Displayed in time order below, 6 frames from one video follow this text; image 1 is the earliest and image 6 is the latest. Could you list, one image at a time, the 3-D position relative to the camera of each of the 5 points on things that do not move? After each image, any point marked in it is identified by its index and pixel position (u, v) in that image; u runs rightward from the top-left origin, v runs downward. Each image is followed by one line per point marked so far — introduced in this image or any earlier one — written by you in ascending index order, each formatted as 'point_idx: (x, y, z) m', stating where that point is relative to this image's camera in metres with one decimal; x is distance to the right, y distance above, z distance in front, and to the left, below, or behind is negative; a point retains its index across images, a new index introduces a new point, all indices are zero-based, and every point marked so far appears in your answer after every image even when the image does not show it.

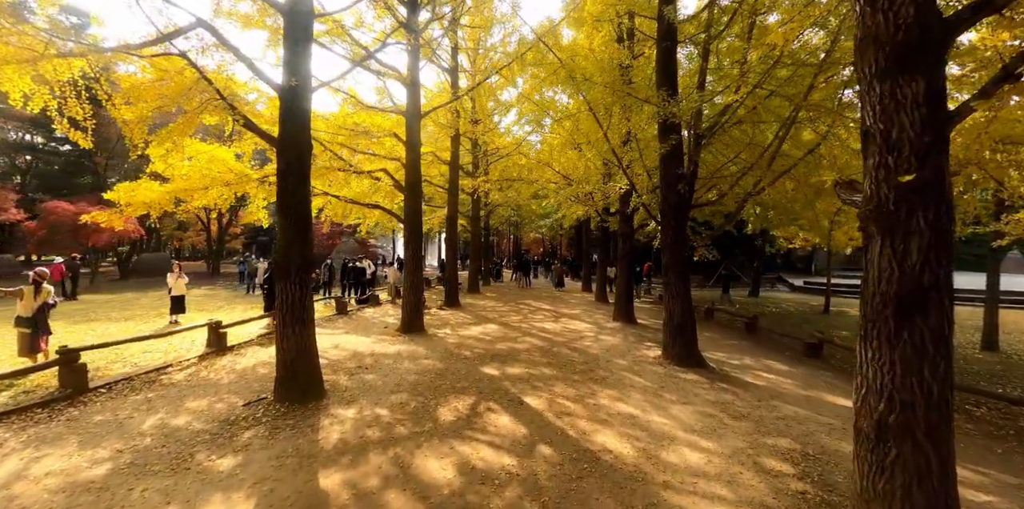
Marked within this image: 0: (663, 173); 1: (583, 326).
0: (+2.4, +1.3, +6.4) m
1: (+1.6, -1.7, +9.3) m
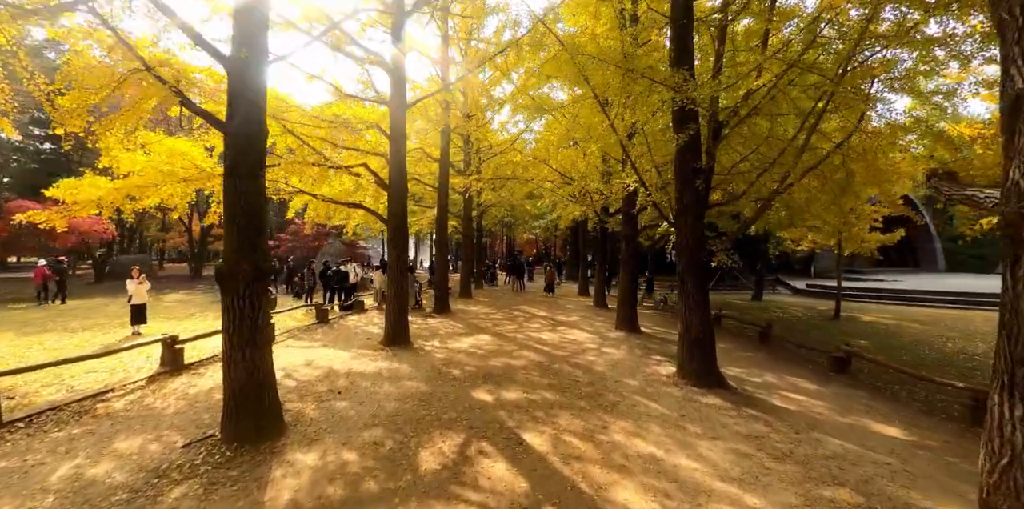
0: (+2.4, +1.2, +5.6) m
1: (+1.5, -1.8, +8.5) m
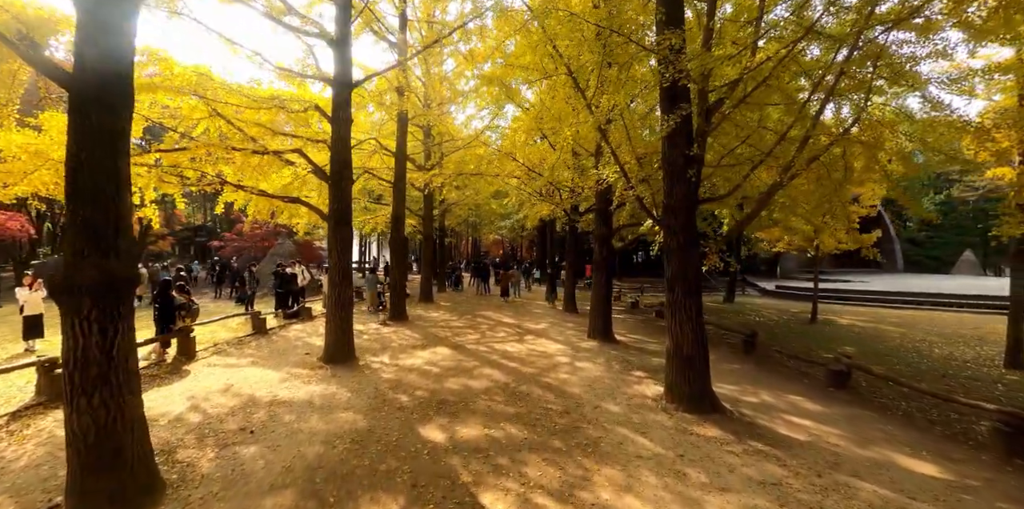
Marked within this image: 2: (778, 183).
0: (+1.9, +1.2, +4.8) m
1: (+0.8, -1.8, +7.6) m
2: (+3.5, +1.1, +5.1) m
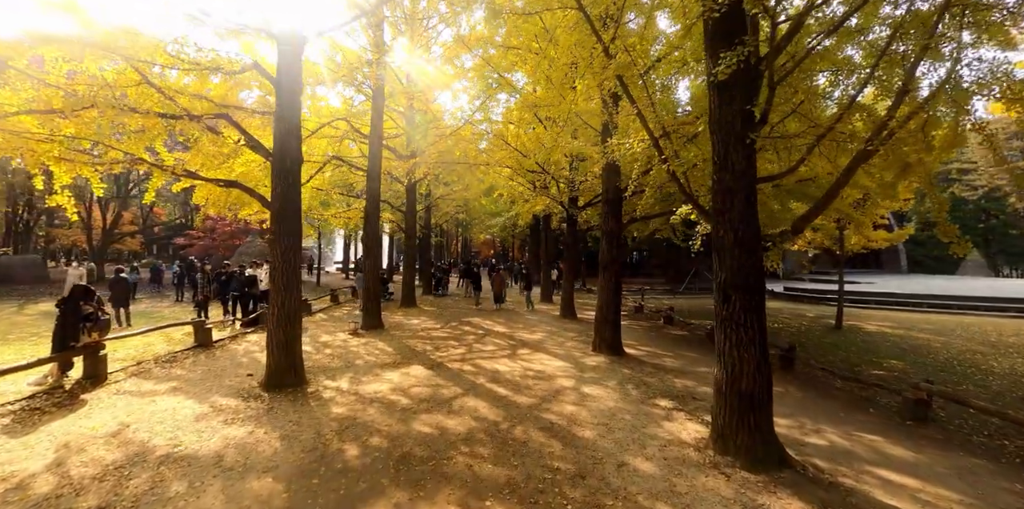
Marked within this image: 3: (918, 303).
0: (+1.8, +1.2, +3.5) m
1: (+0.7, -1.8, +6.3) m
2: (+3.4, +1.1, +3.8) m
3: (+15.5, -1.8, +15.3) m
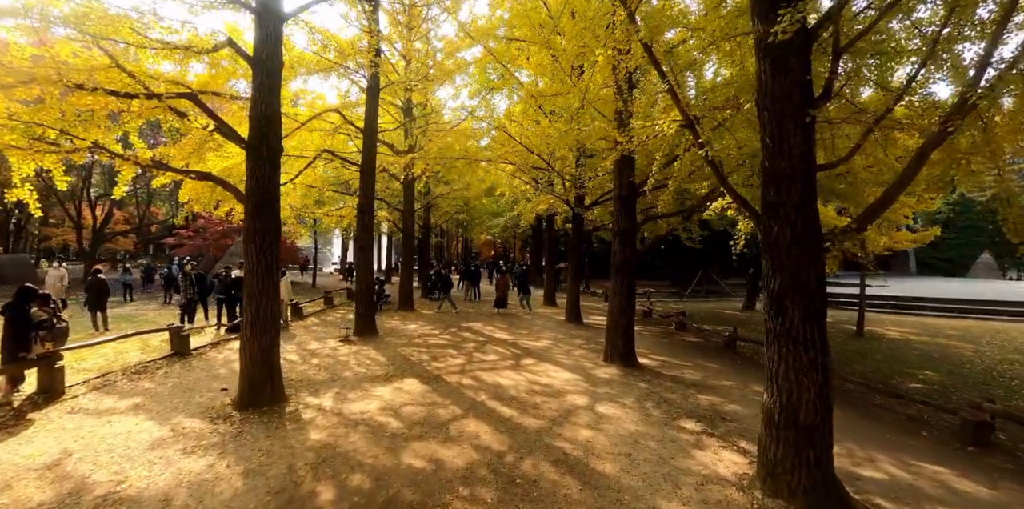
0: (+1.9, +1.2, +2.9) m
1: (+0.7, -1.8, +5.7) m
2: (+3.5, +1.1, +3.2) m
3: (+15.6, -1.9, +14.7) m
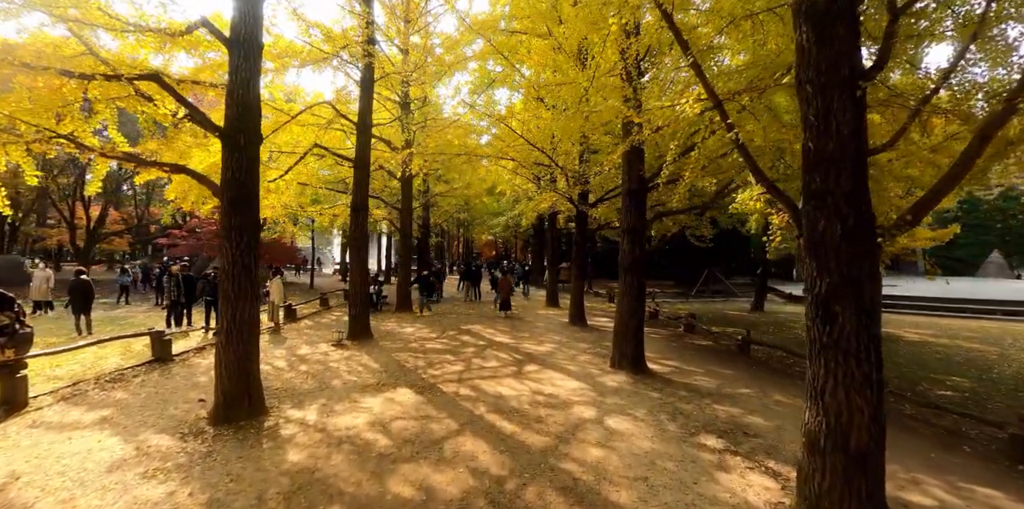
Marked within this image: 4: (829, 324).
0: (+1.9, +1.2, +2.5) m
1: (+0.8, -1.8, +5.3) m
2: (+3.5, +1.1, +2.8) m
3: (+15.7, -1.9, +14.2) m
4: (+1.9, -0.4, +2.5) m
